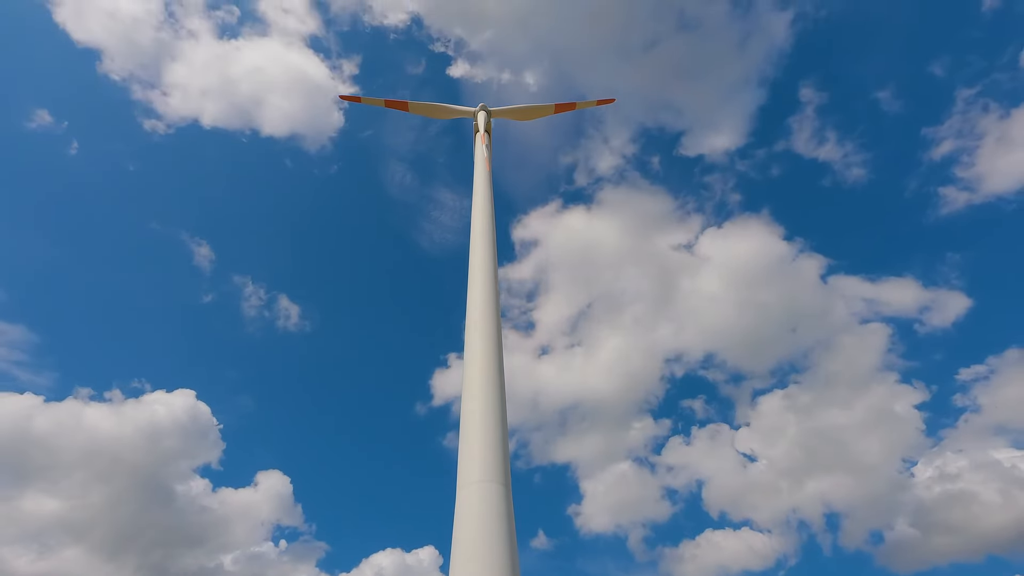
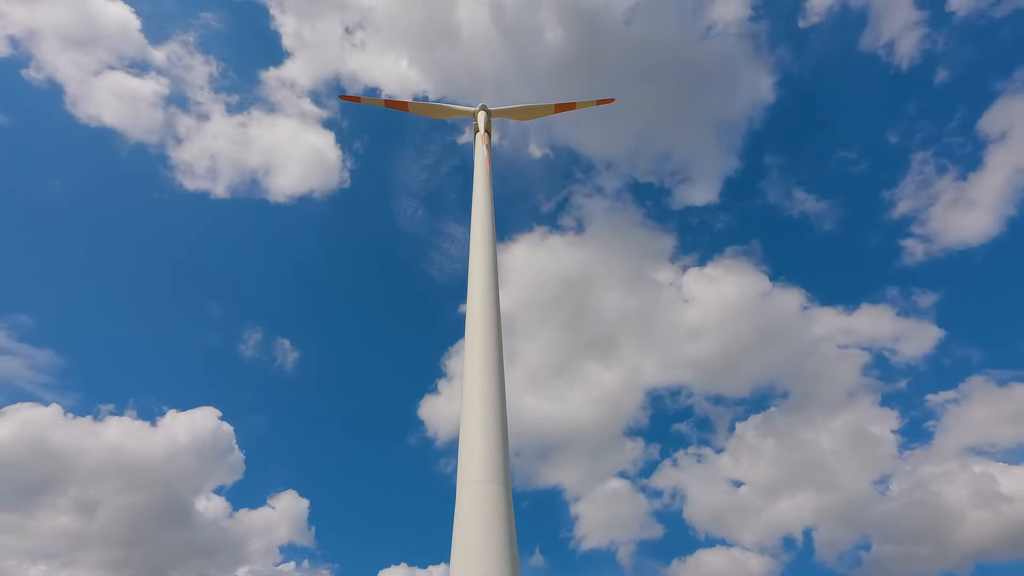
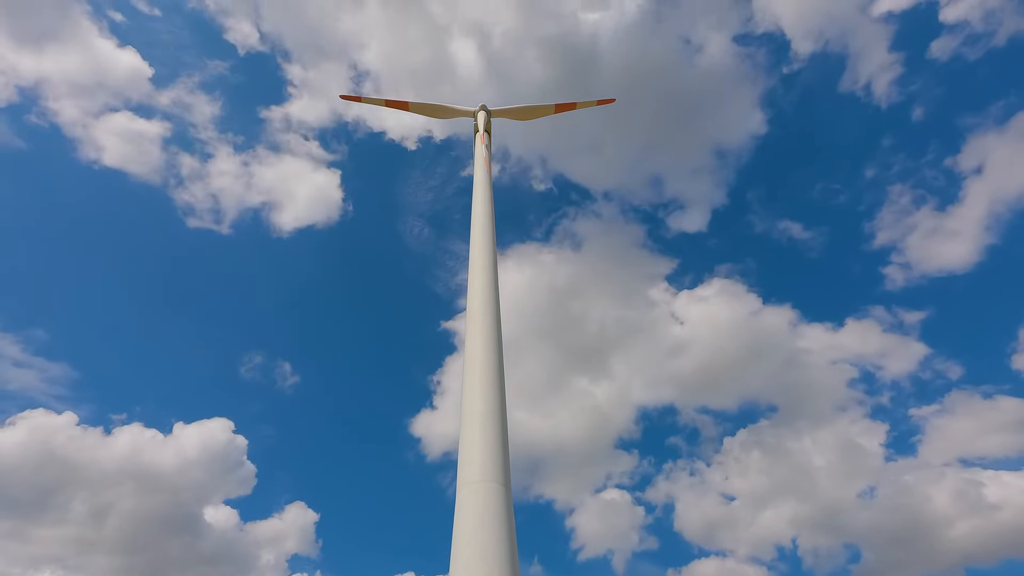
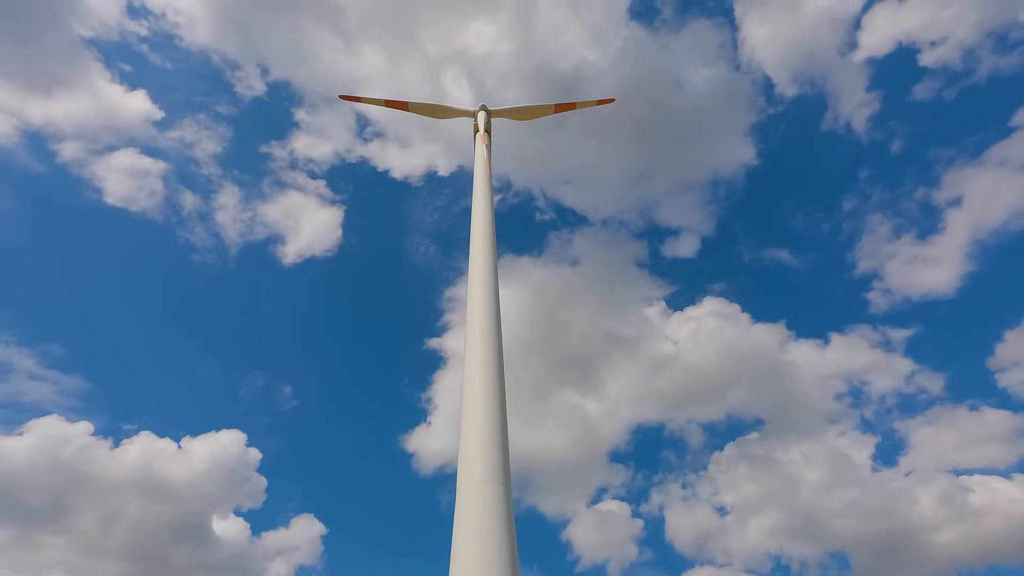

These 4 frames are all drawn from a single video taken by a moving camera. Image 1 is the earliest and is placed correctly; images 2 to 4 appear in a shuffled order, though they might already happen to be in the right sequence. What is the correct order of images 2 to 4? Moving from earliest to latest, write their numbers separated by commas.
2, 3, 4
